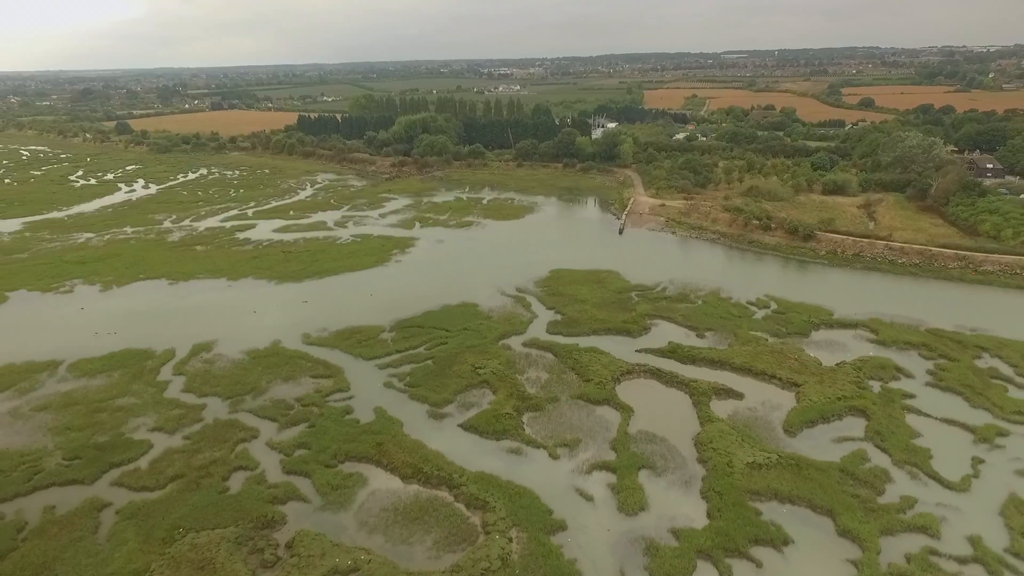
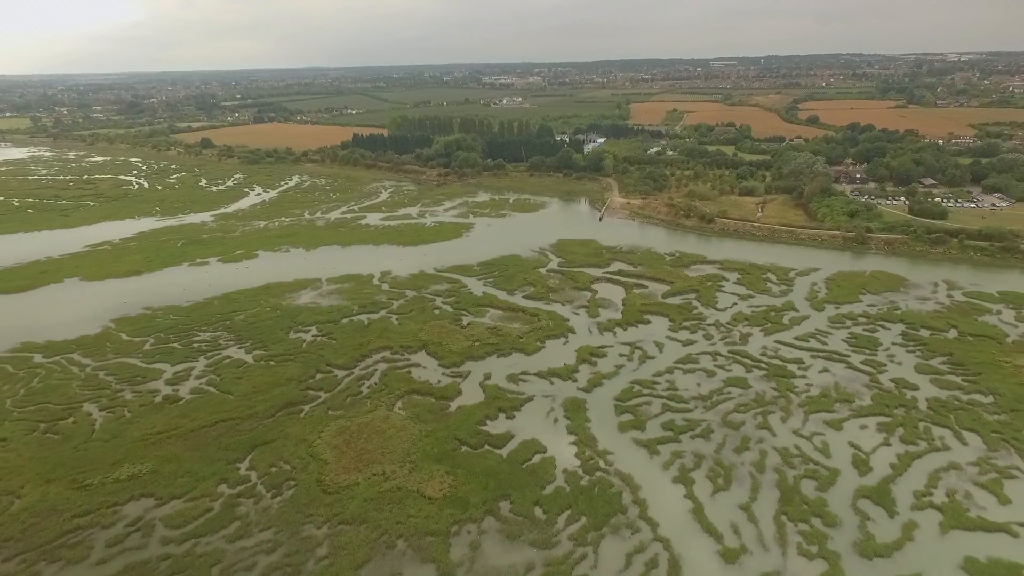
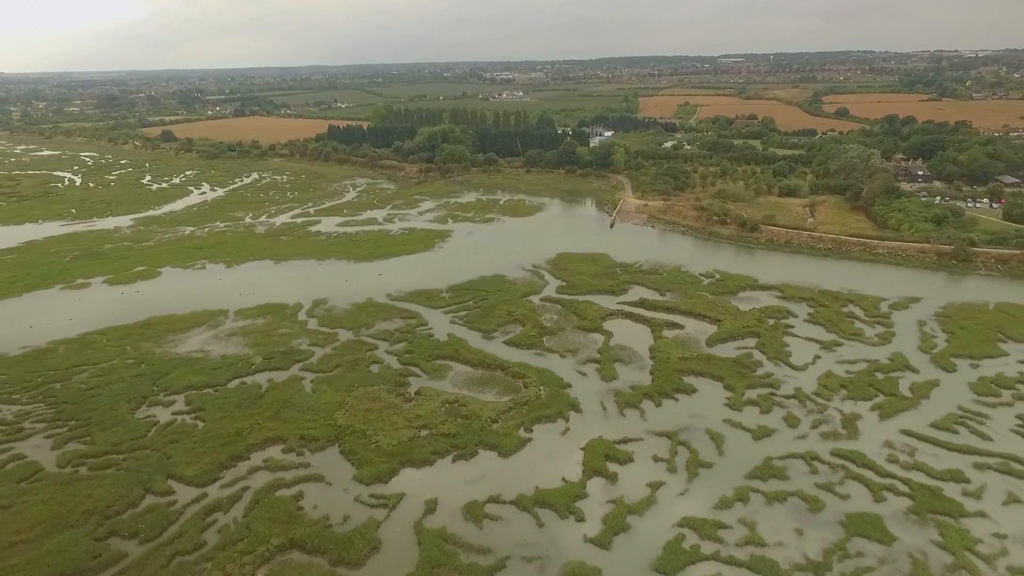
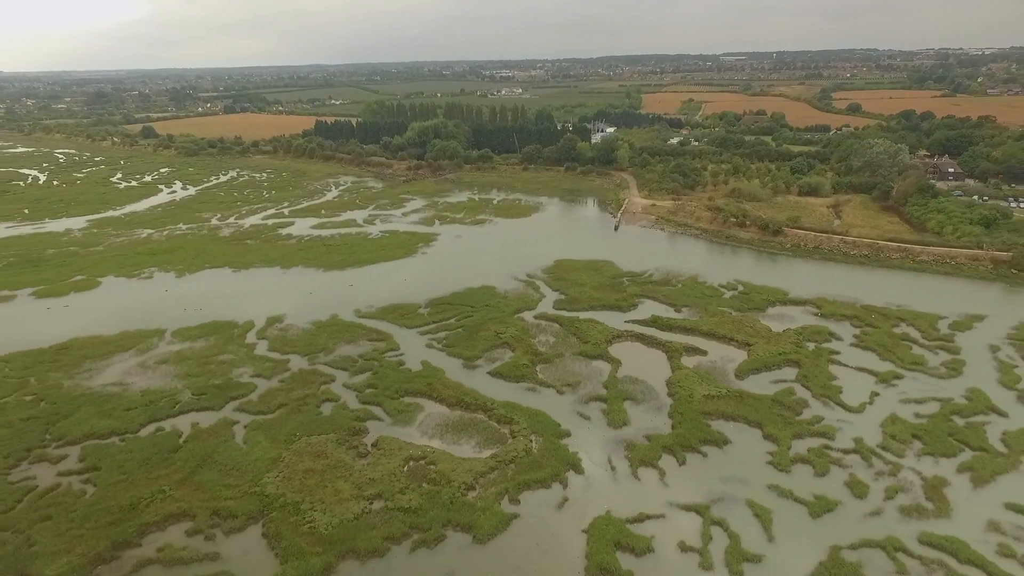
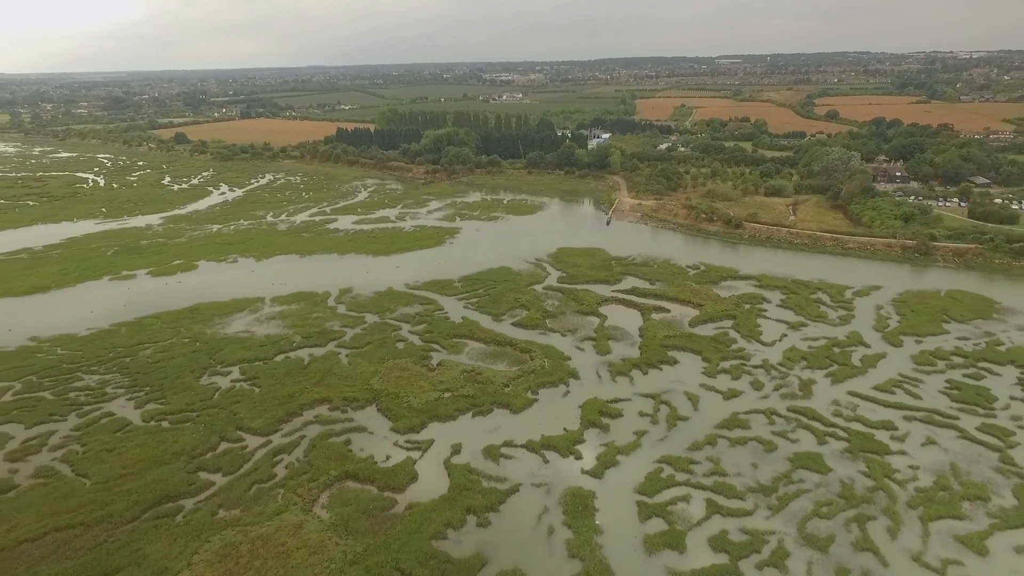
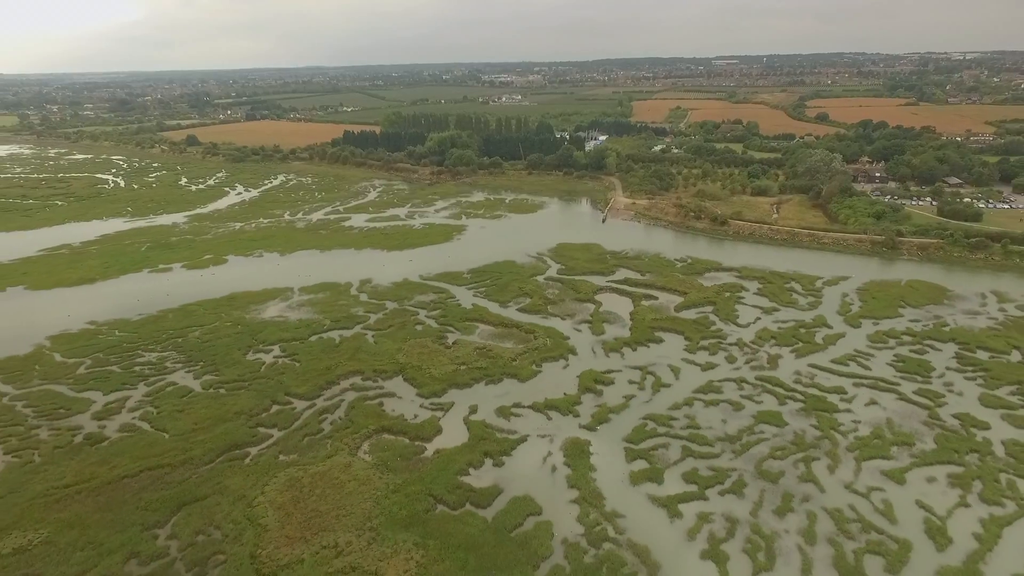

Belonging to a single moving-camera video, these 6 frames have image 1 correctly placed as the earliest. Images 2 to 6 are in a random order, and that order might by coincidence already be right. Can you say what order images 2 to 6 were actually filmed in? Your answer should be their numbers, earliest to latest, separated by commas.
4, 3, 5, 6, 2
